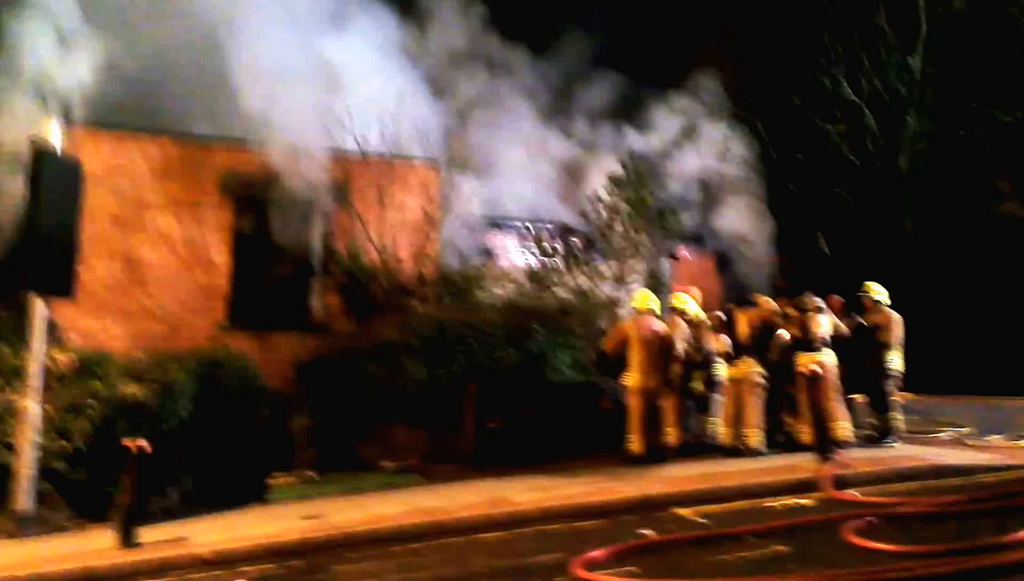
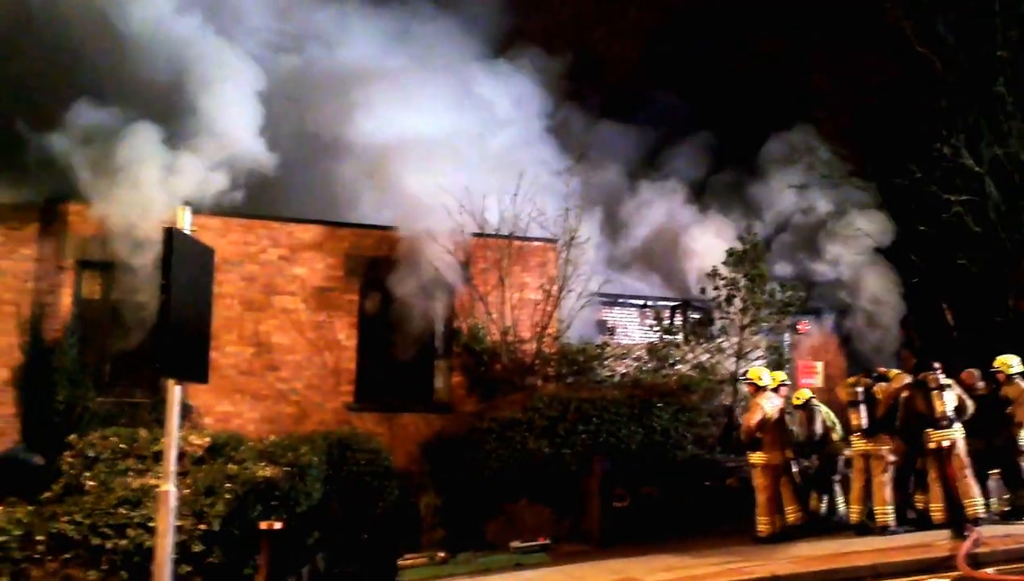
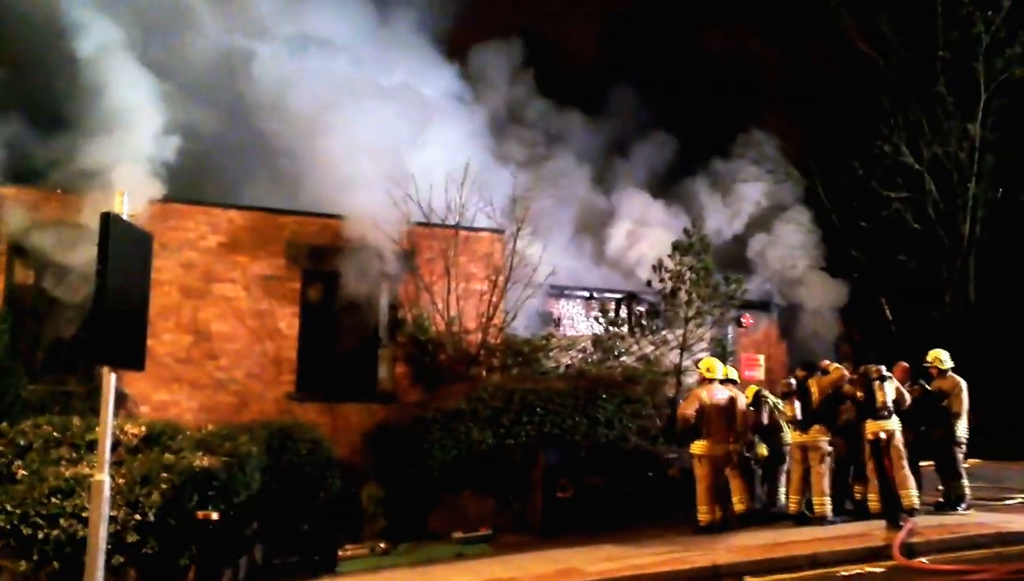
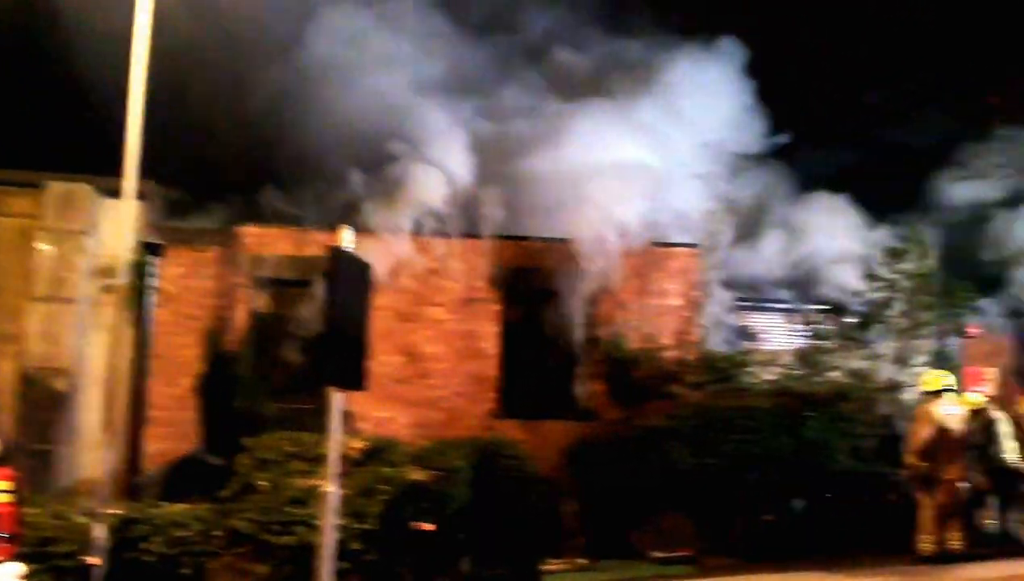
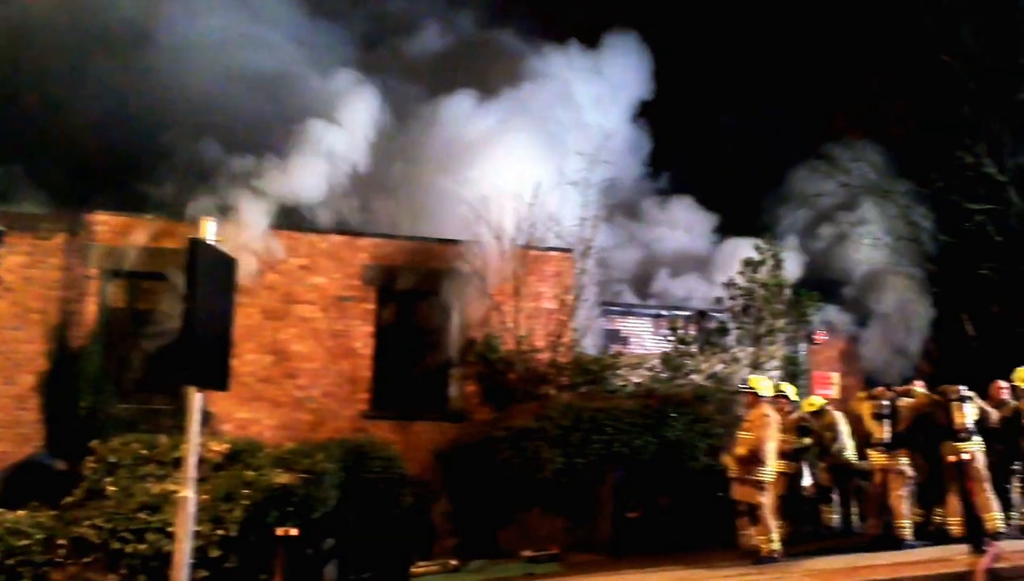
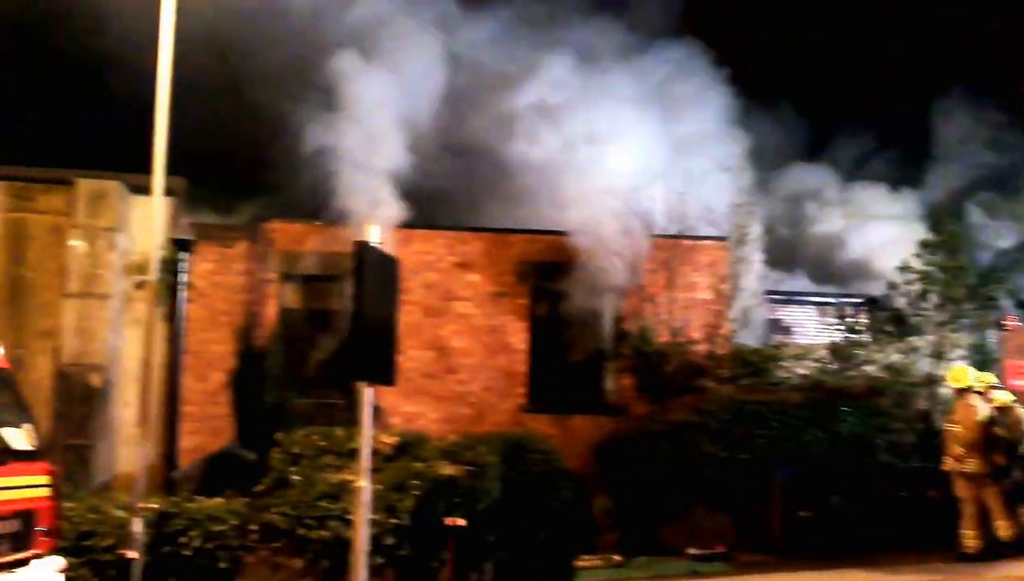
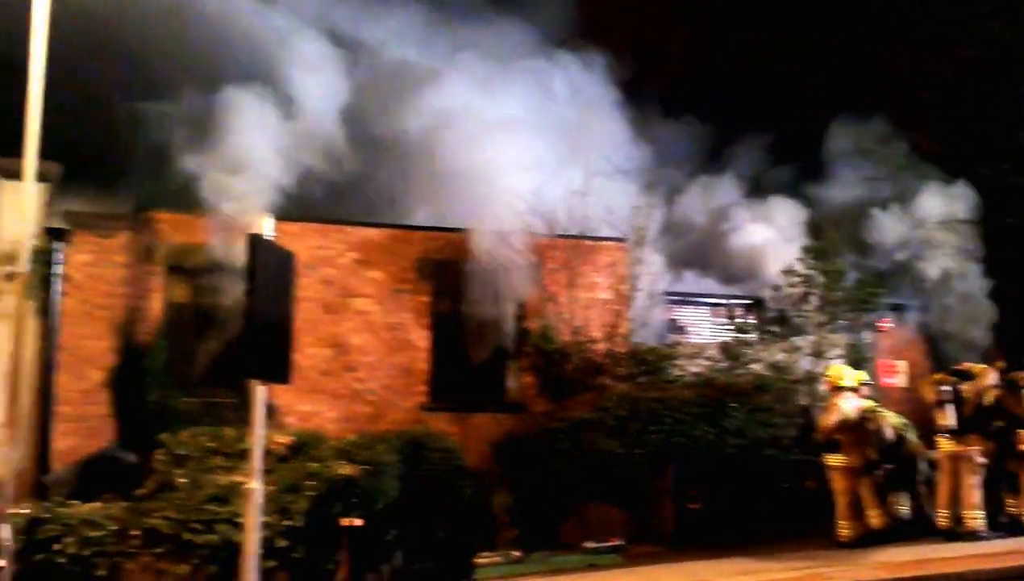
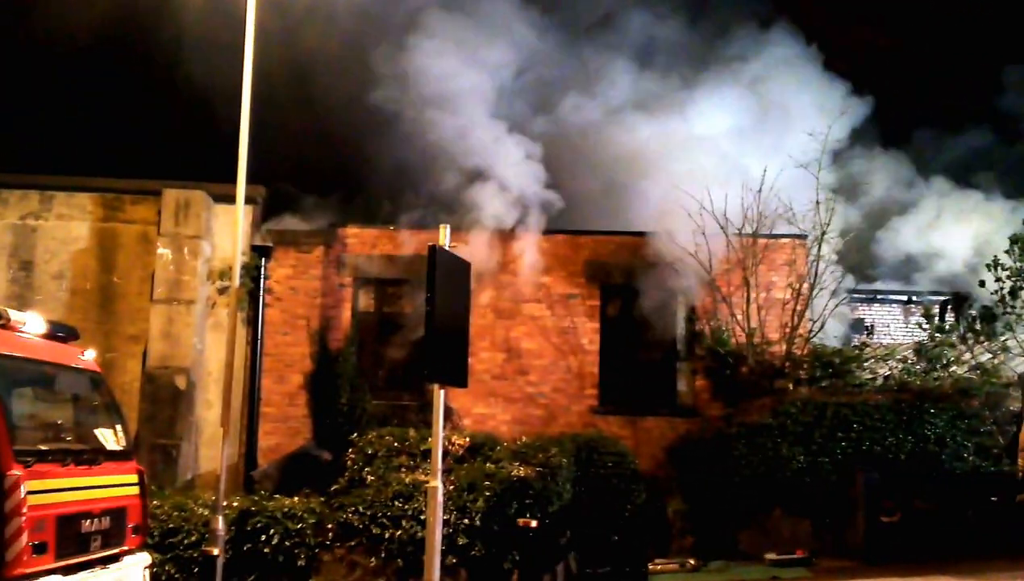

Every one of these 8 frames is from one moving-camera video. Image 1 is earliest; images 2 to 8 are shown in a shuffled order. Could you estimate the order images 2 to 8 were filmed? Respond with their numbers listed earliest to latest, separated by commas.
3, 2, 7, 6, 8, 4, 5
